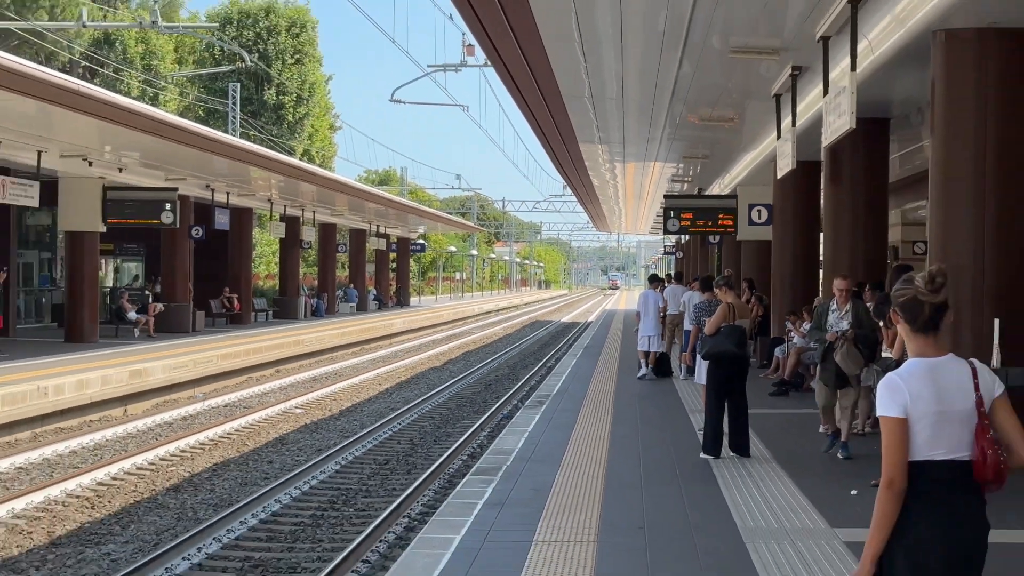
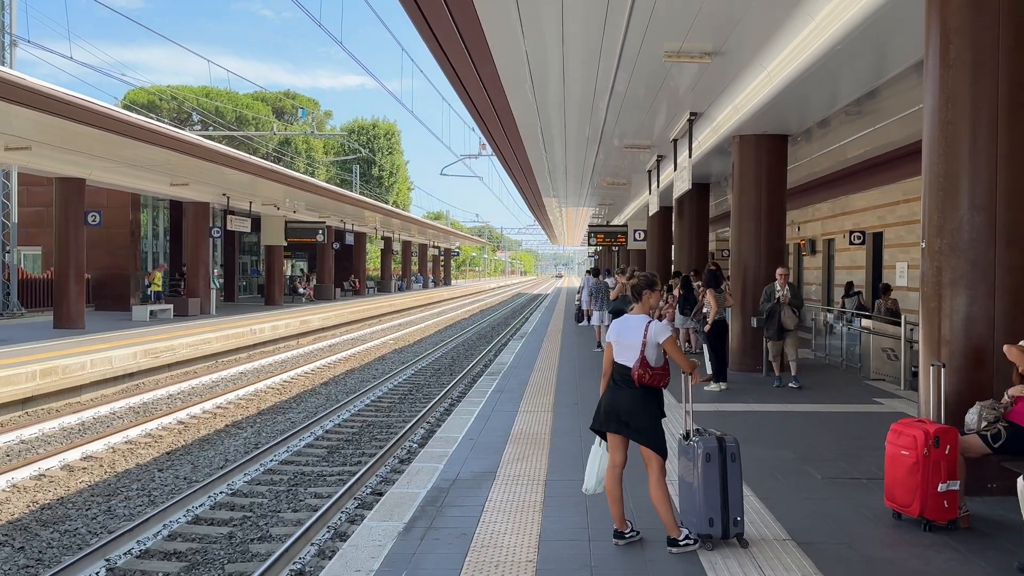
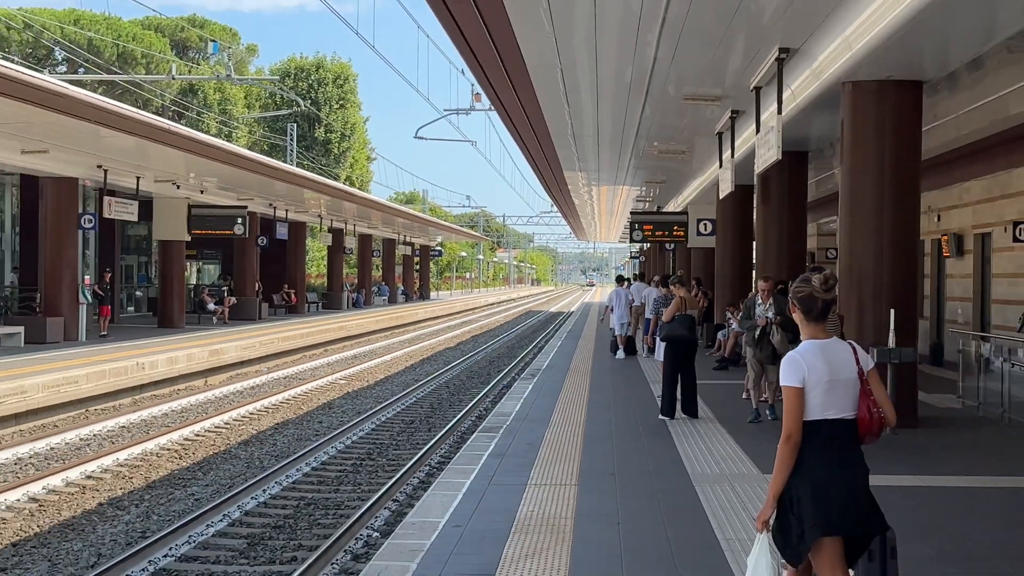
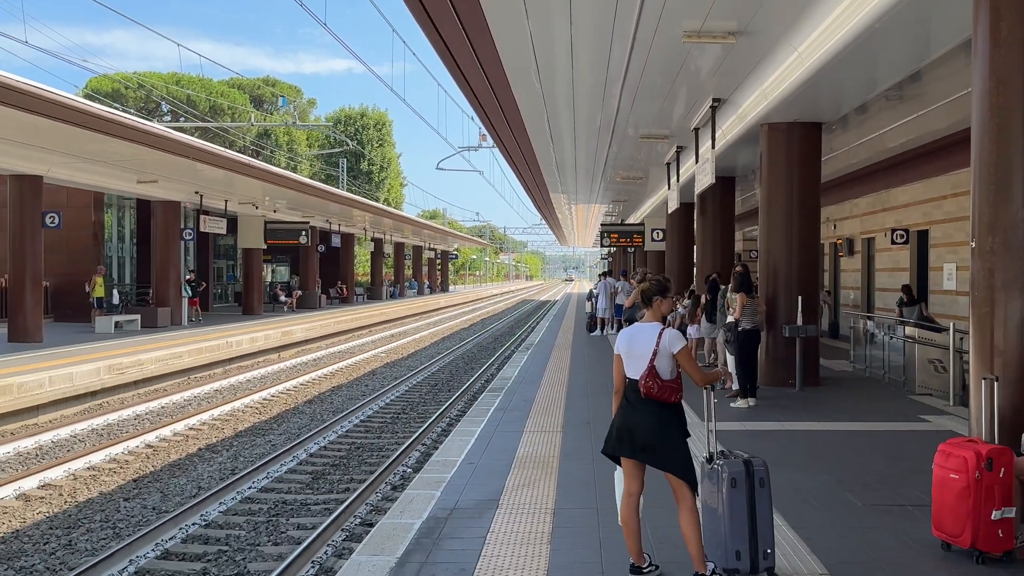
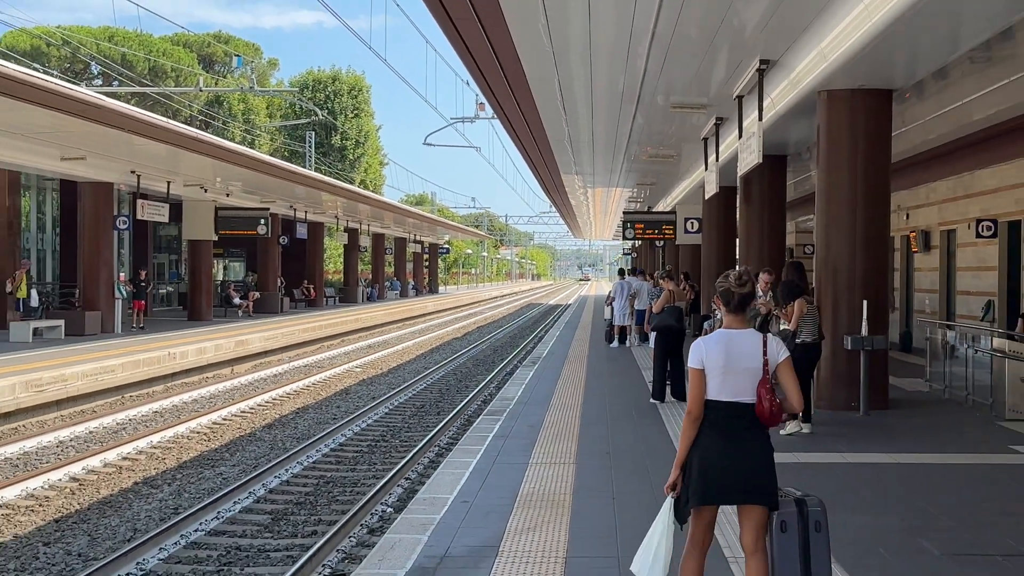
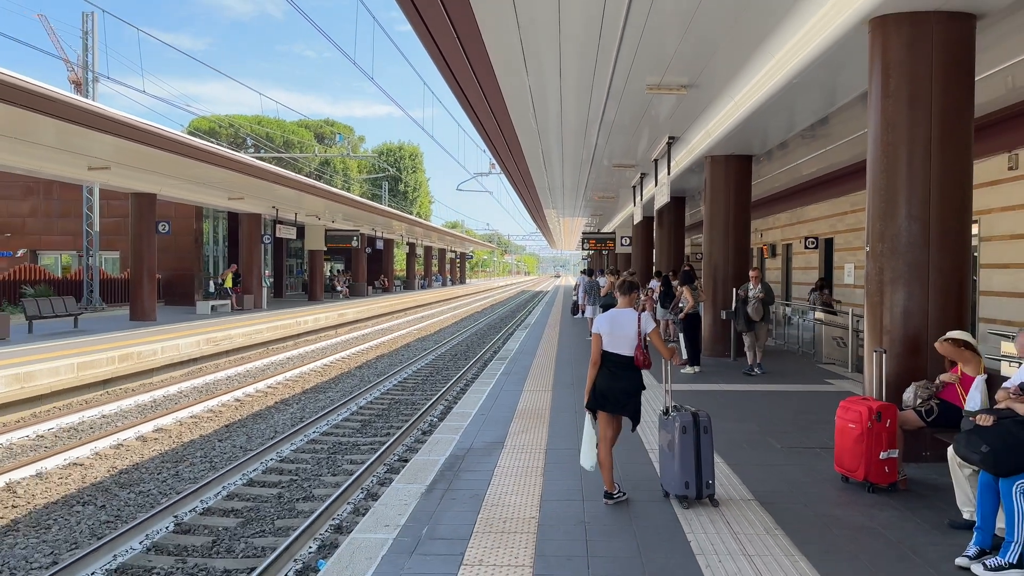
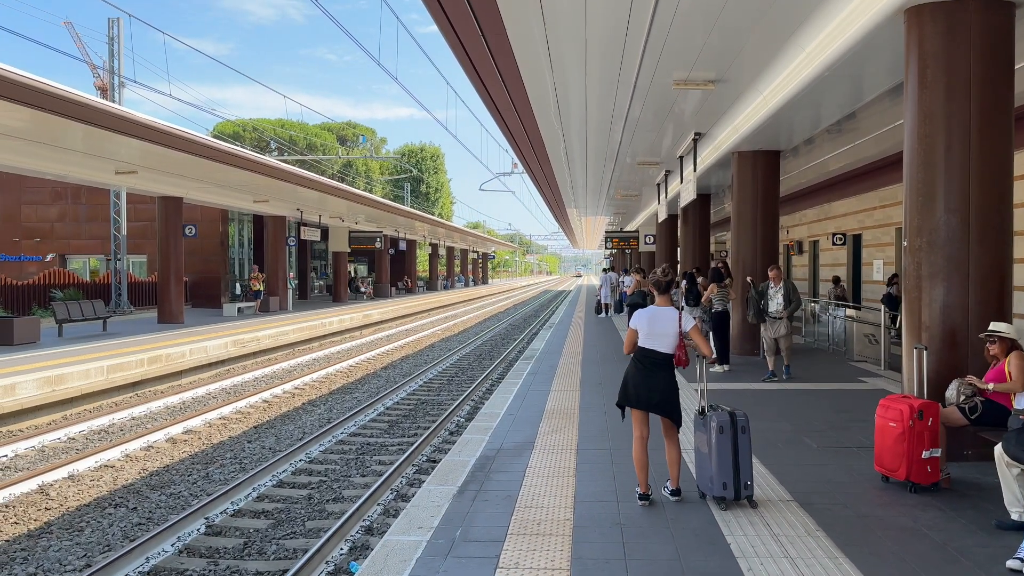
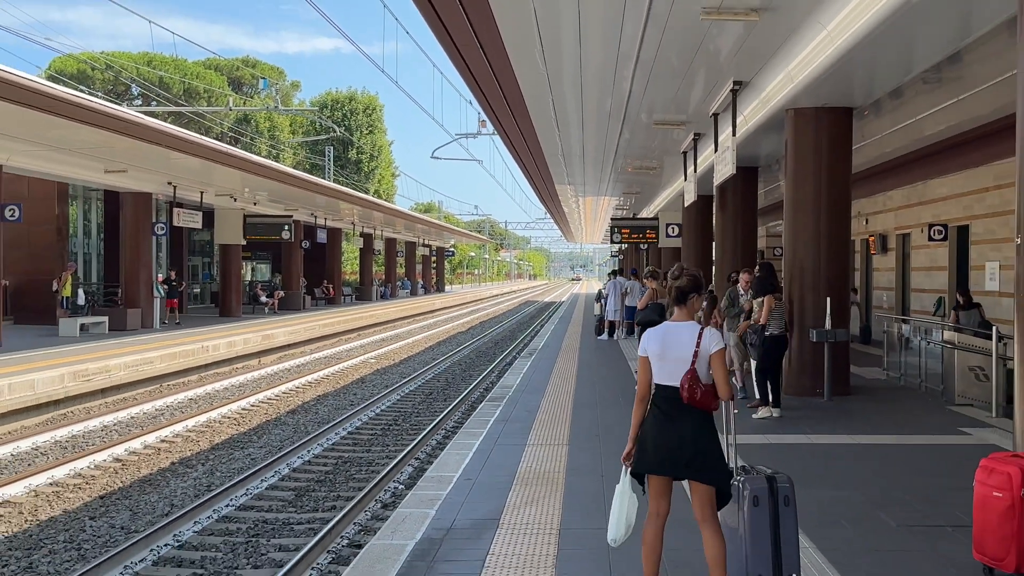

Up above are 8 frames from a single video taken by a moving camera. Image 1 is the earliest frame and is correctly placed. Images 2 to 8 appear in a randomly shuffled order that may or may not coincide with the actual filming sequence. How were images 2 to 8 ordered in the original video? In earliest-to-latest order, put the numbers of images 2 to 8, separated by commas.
3, 5, 8, 4, 2, 6, 7
